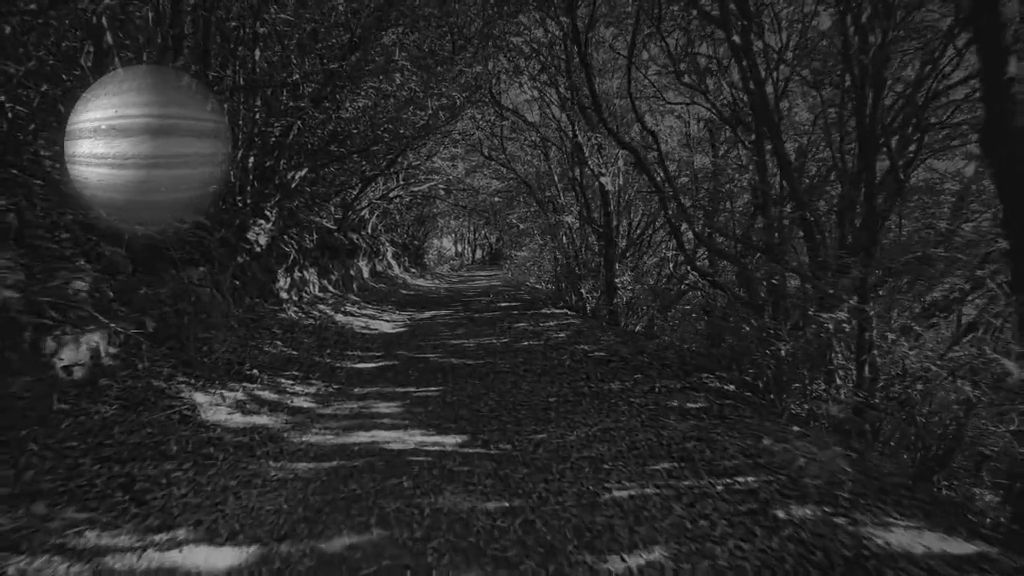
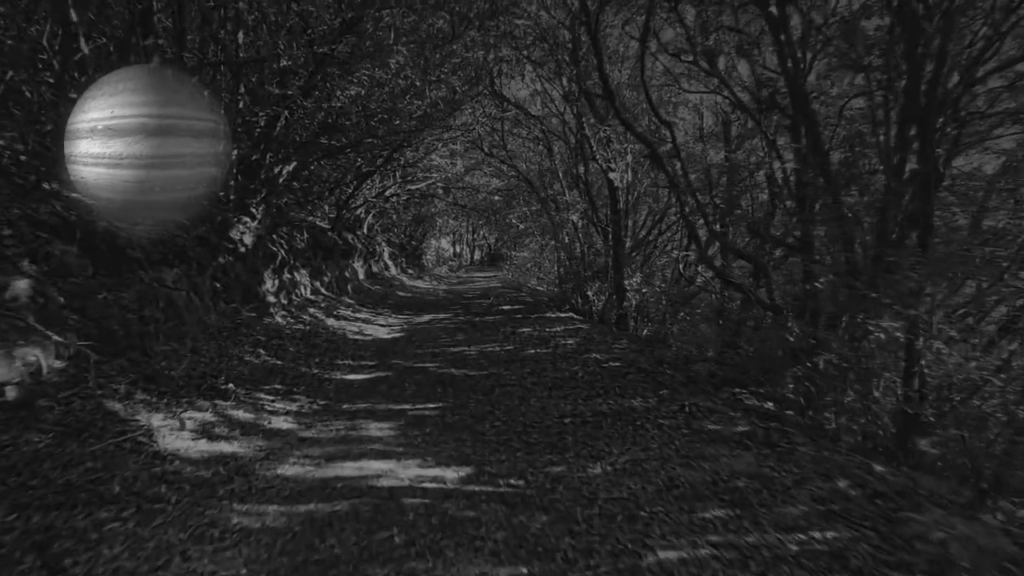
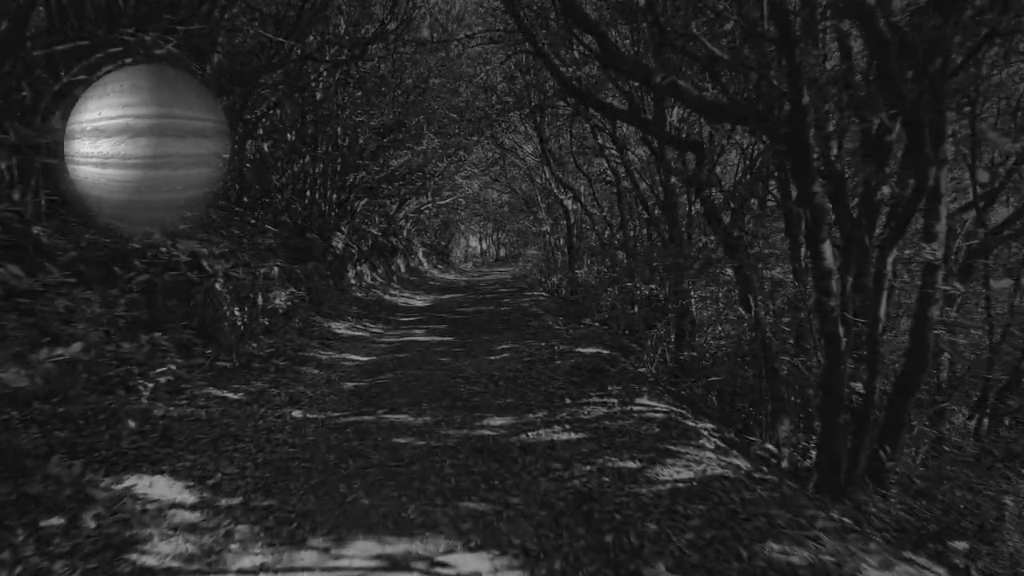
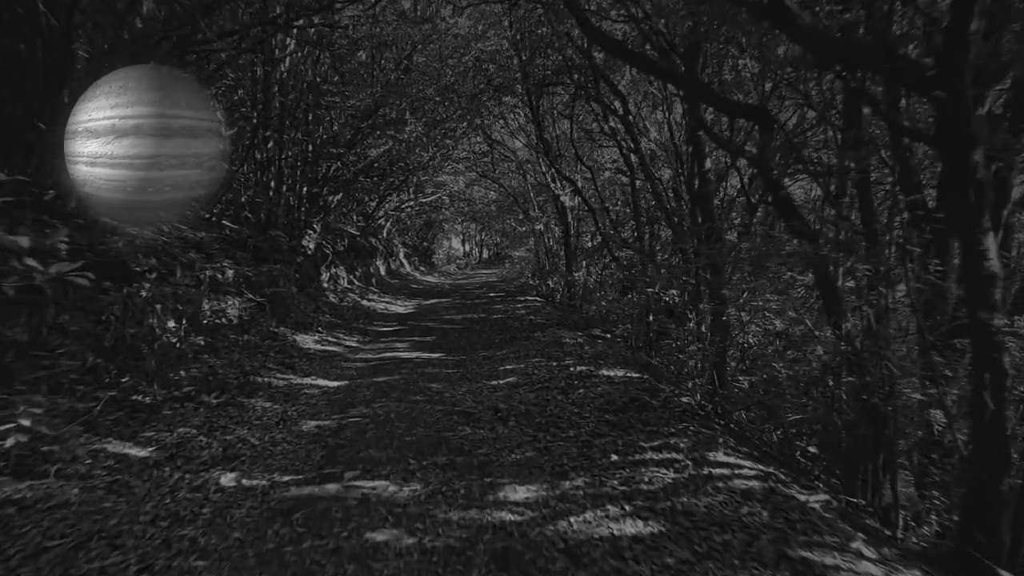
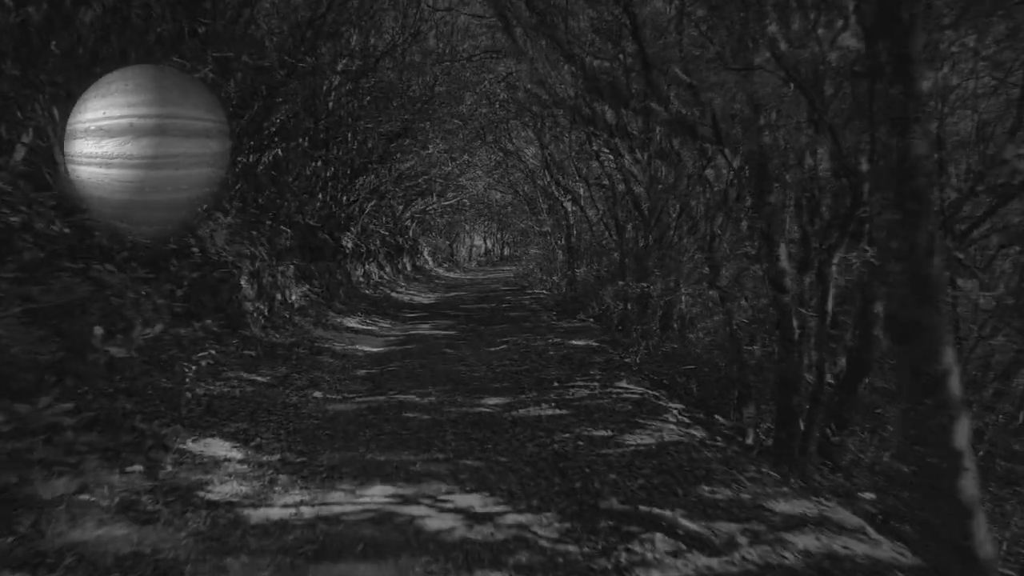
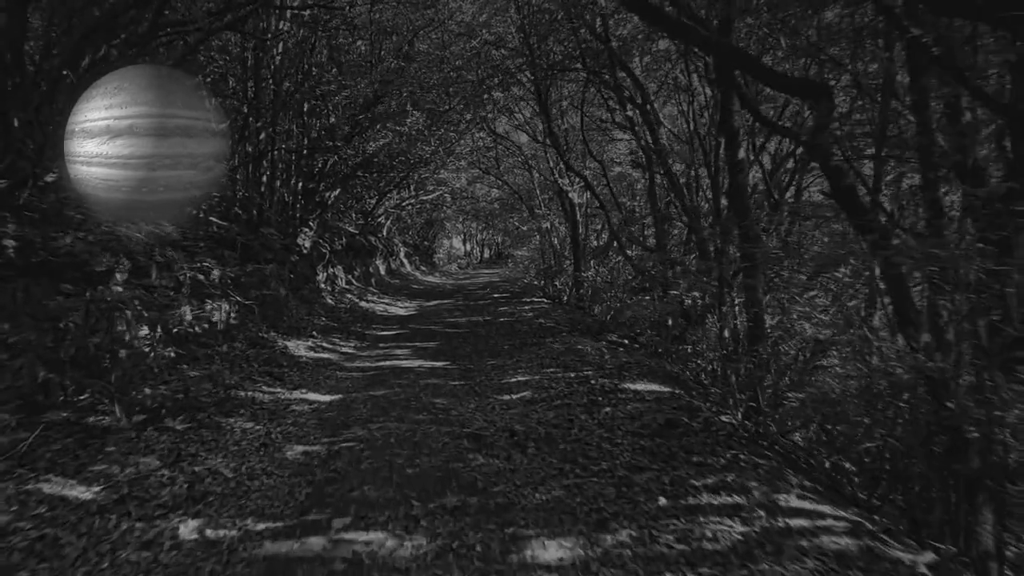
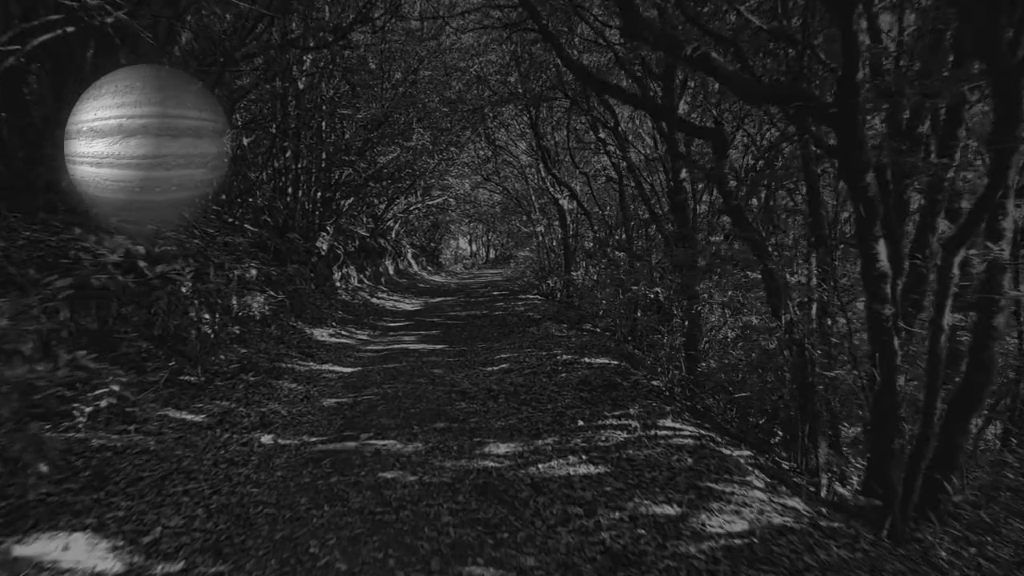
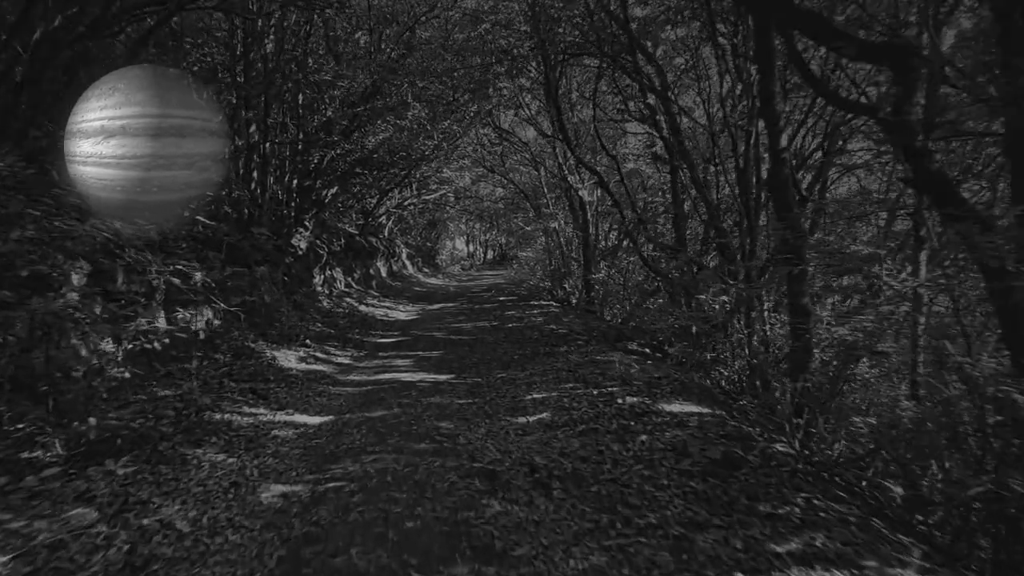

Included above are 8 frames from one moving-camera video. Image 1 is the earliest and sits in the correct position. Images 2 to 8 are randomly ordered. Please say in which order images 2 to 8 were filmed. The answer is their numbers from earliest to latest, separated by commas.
2, 5, 3, 7, 4, 6, 8
